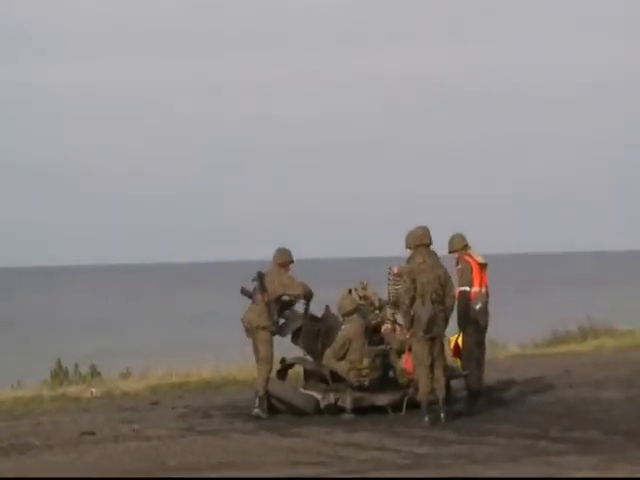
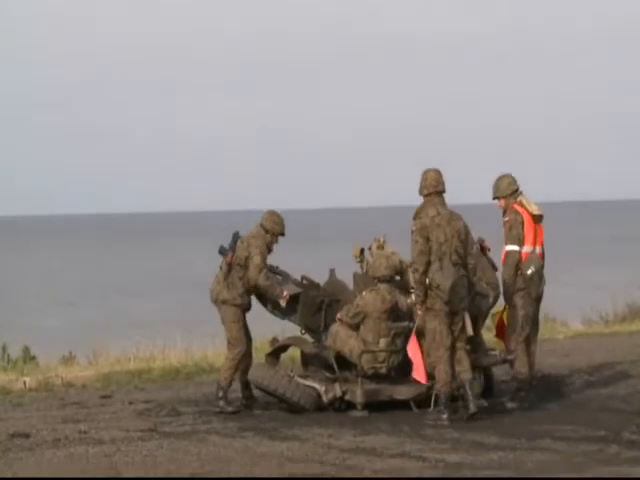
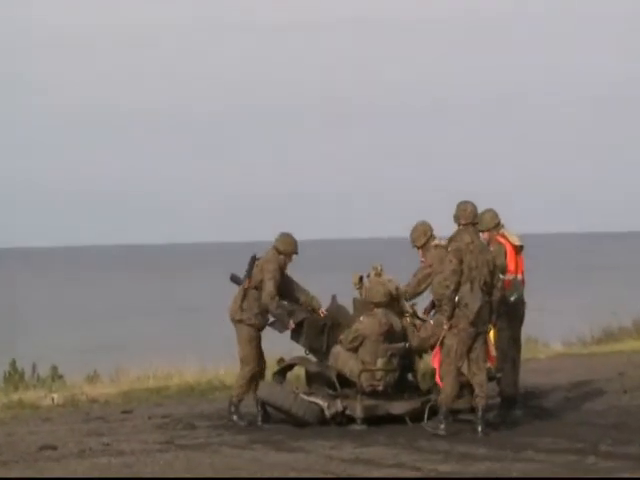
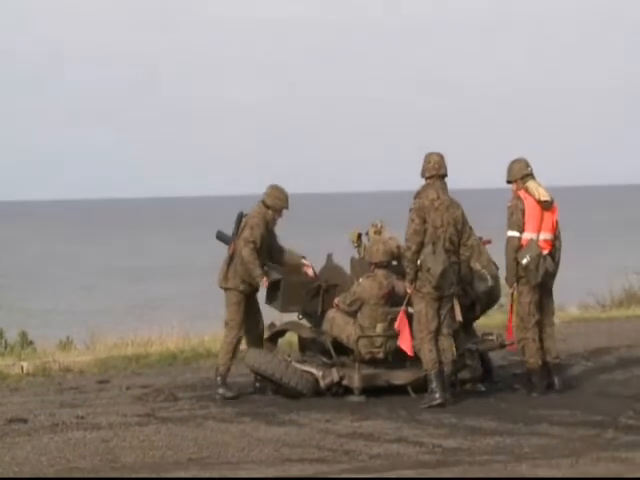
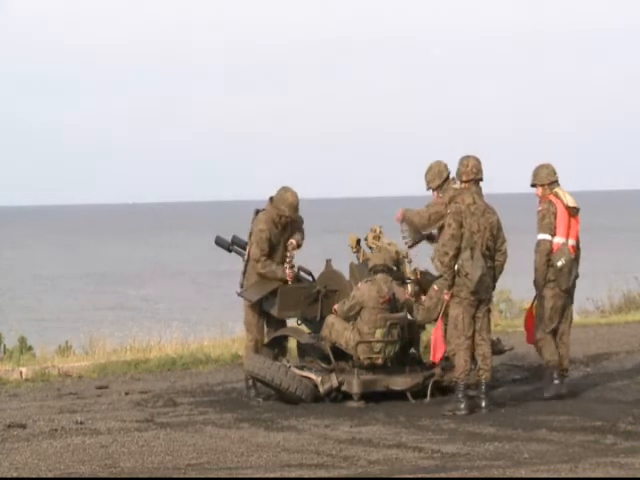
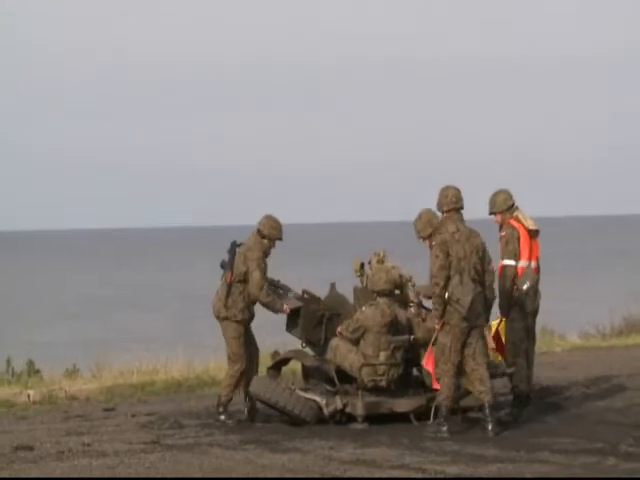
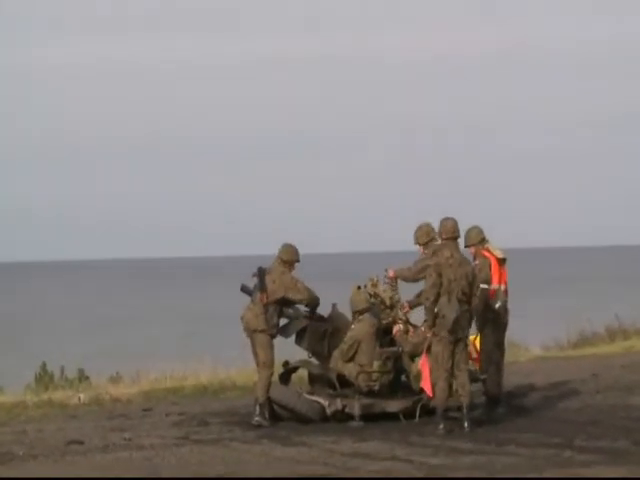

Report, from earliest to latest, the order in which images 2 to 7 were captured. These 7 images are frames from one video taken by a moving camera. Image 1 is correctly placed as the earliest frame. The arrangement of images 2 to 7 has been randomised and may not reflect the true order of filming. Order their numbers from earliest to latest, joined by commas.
7, 3, 6, 2, 4, 5
